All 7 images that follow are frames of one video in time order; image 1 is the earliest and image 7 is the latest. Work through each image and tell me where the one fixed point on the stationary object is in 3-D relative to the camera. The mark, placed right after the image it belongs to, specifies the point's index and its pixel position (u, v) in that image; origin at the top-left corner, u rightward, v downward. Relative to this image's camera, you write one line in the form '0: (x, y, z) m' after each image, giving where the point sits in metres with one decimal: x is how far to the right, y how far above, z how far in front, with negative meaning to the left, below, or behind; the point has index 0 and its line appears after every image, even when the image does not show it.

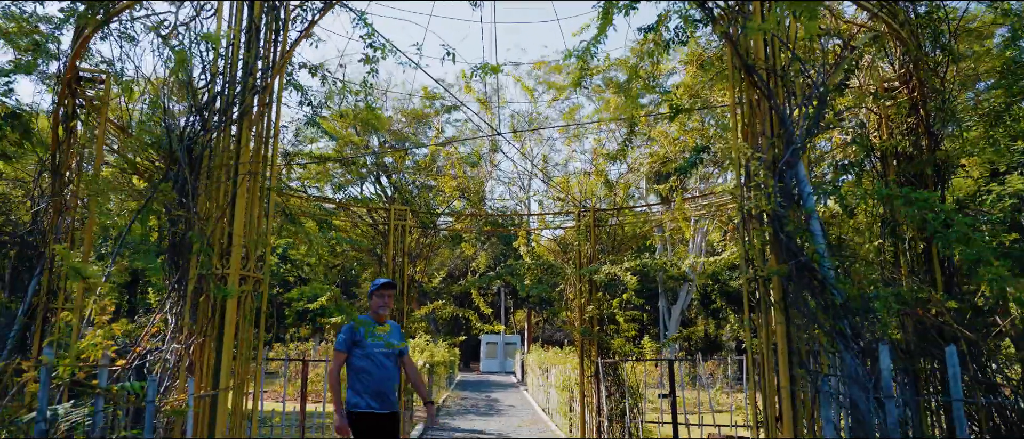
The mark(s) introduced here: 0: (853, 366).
0: (+1.0, -0.4, +2.1) m
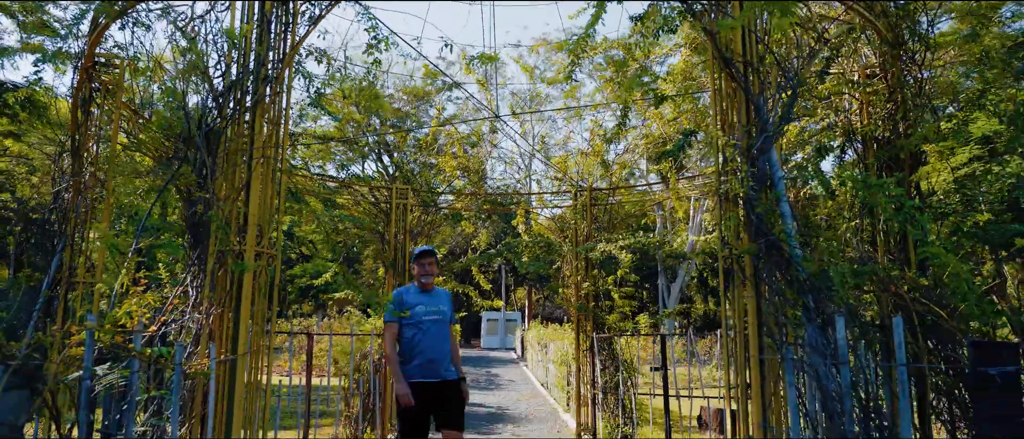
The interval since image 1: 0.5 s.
0: (+1.0, -0.4, +2.3) m
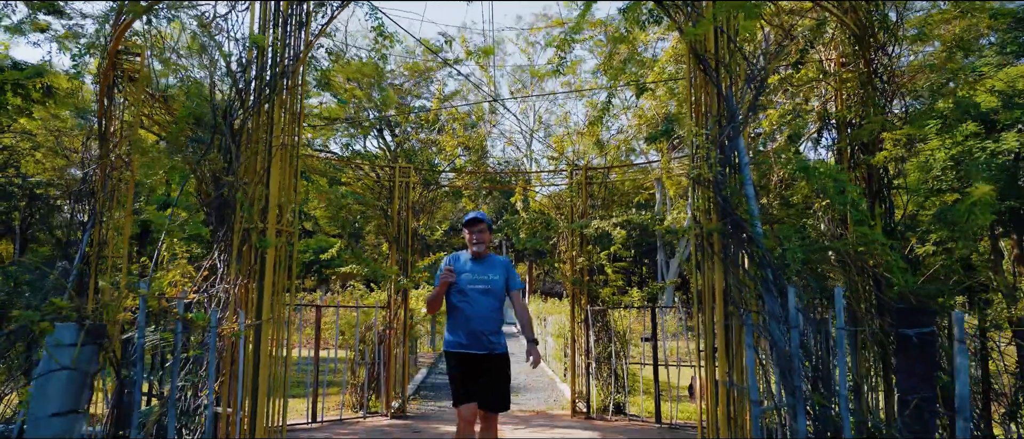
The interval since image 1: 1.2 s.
0: (+1.0, -0.3, +2.5) m
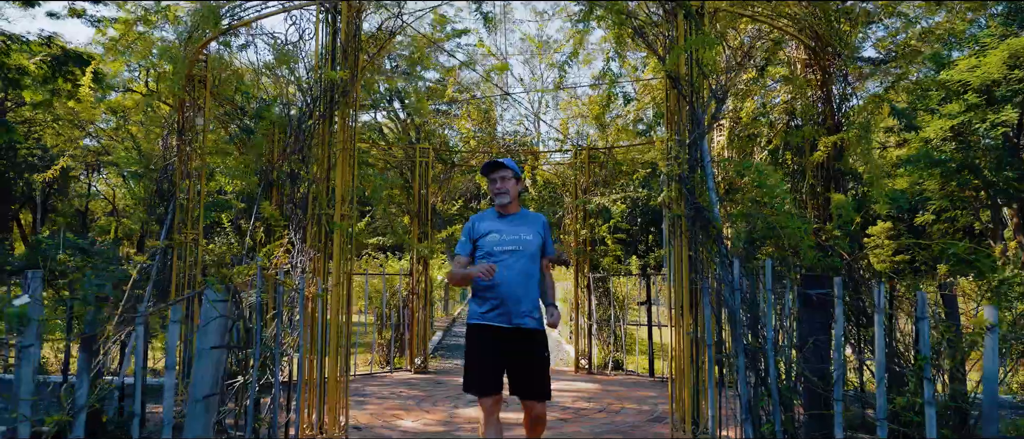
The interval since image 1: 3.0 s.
0: (+1.1, -0.3, +3.3) m
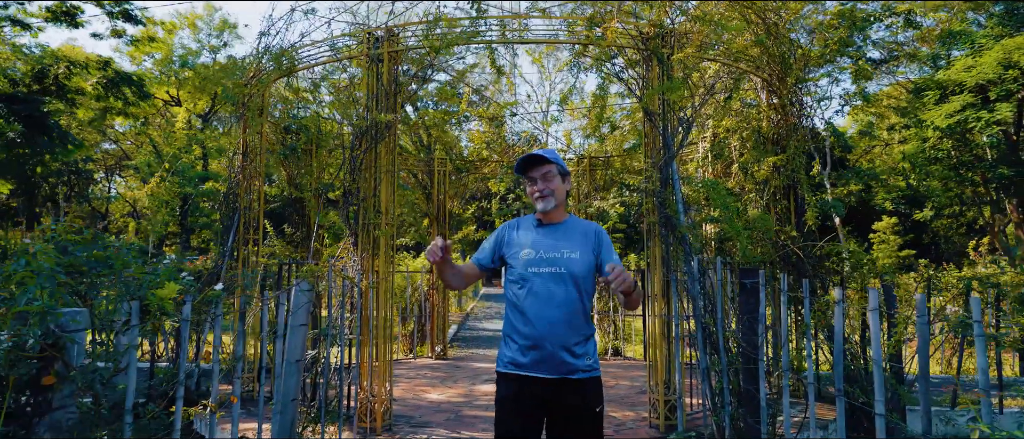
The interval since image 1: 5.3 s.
0: (+1.1, -0.3, +4.2) m
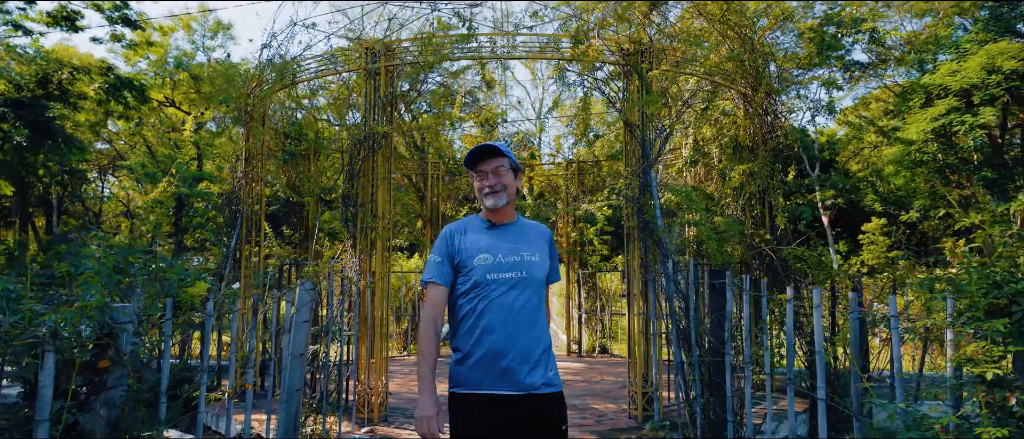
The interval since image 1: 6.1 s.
0: (+1.0, -0.3, +4.5) m
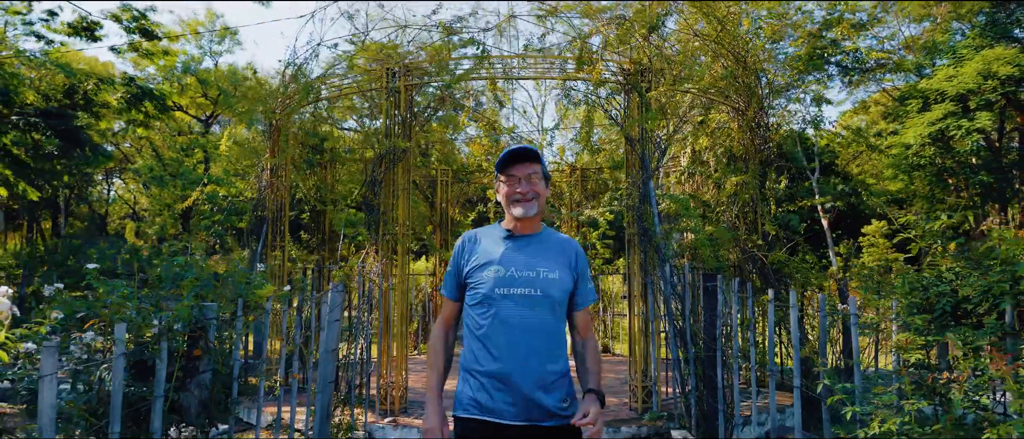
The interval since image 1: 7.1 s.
0: (+1.1, -0.4, +4.9) m
